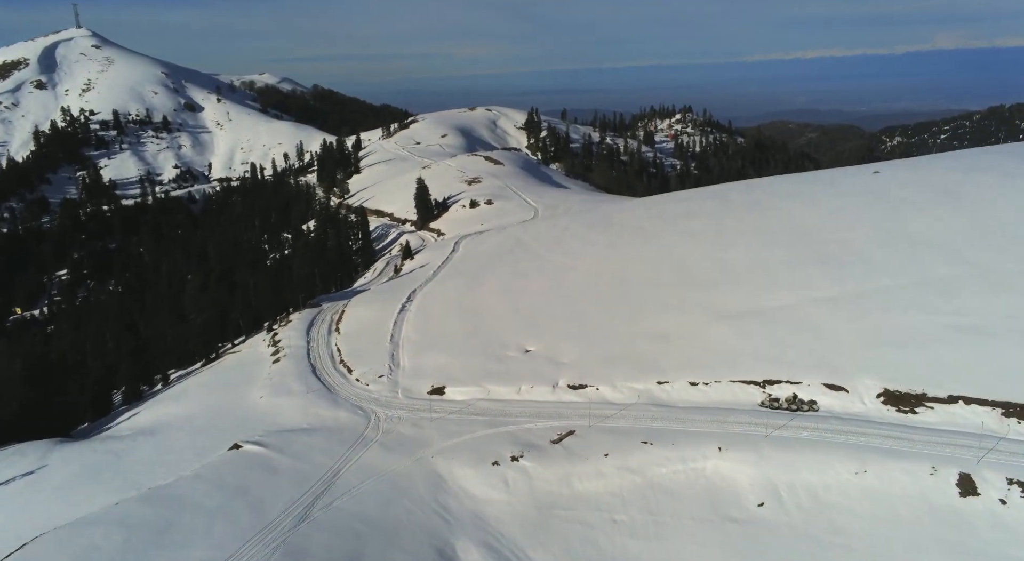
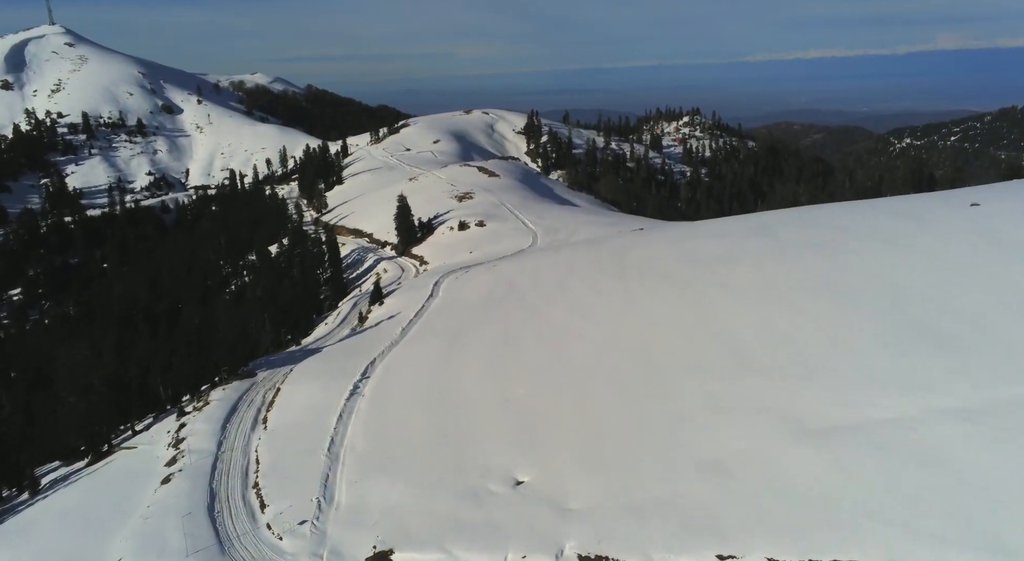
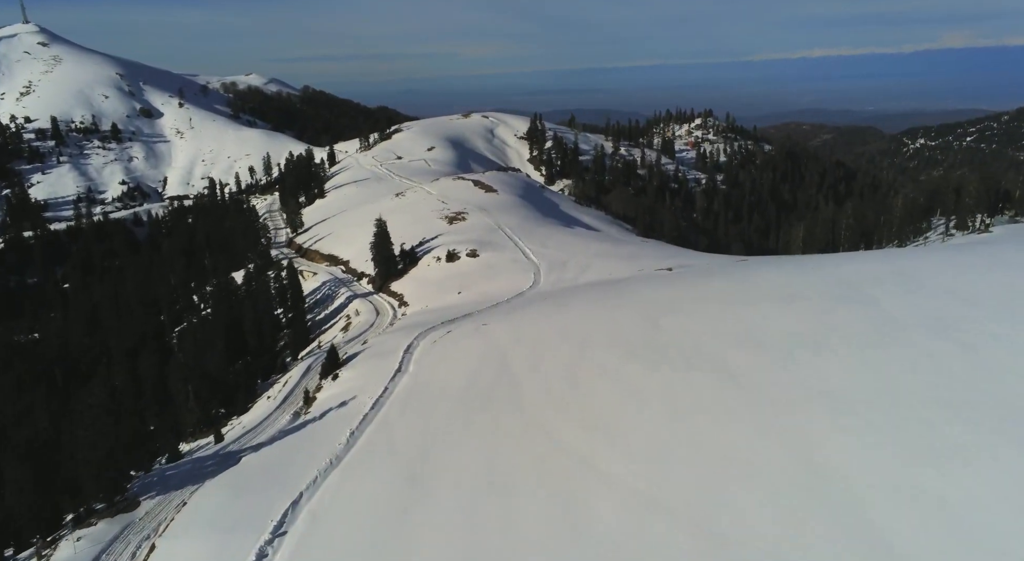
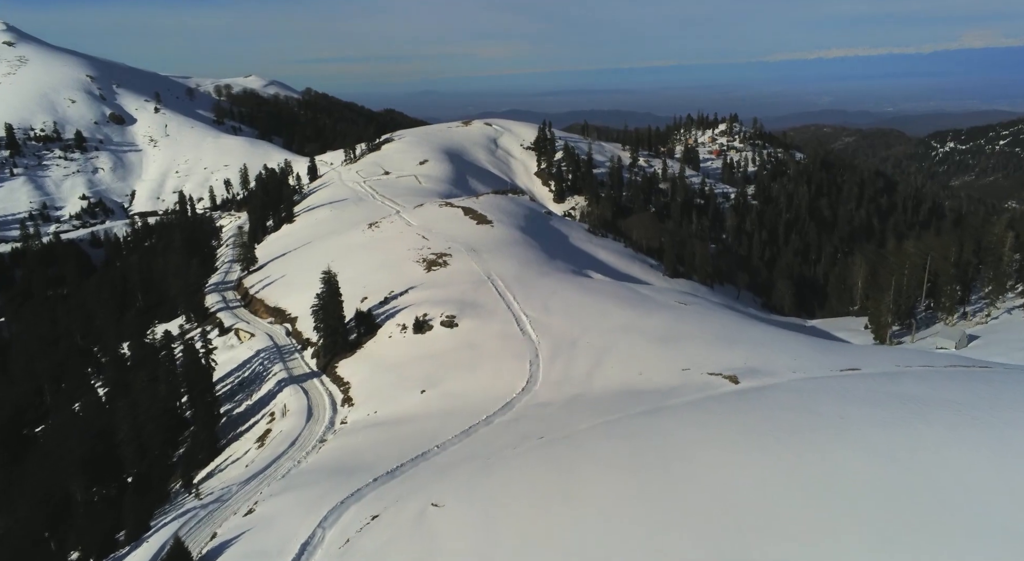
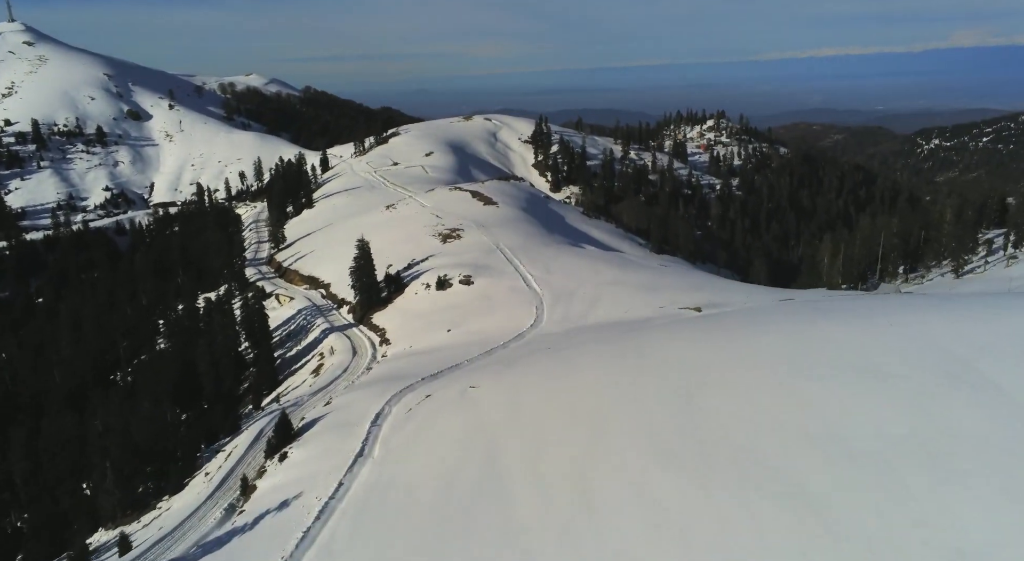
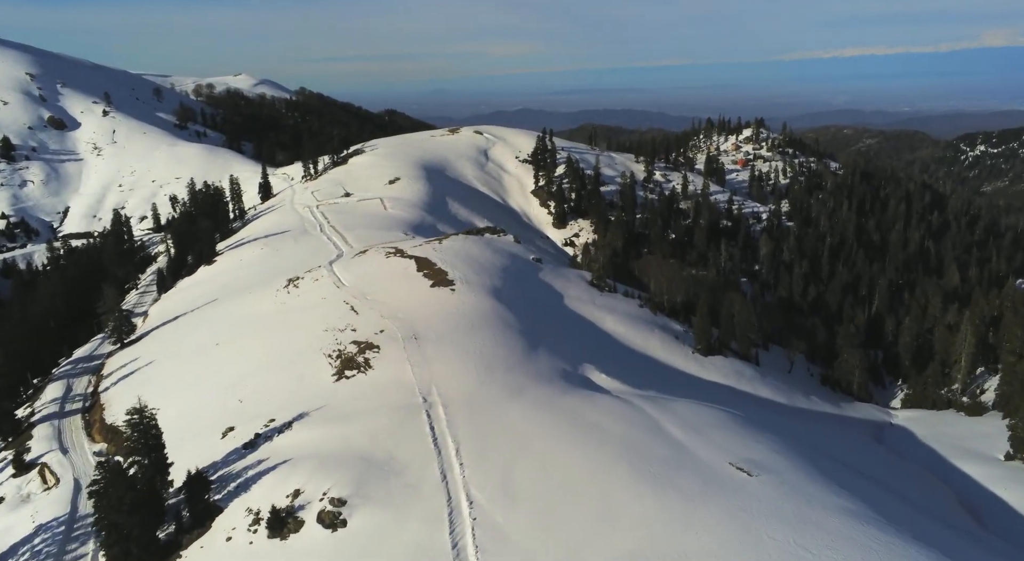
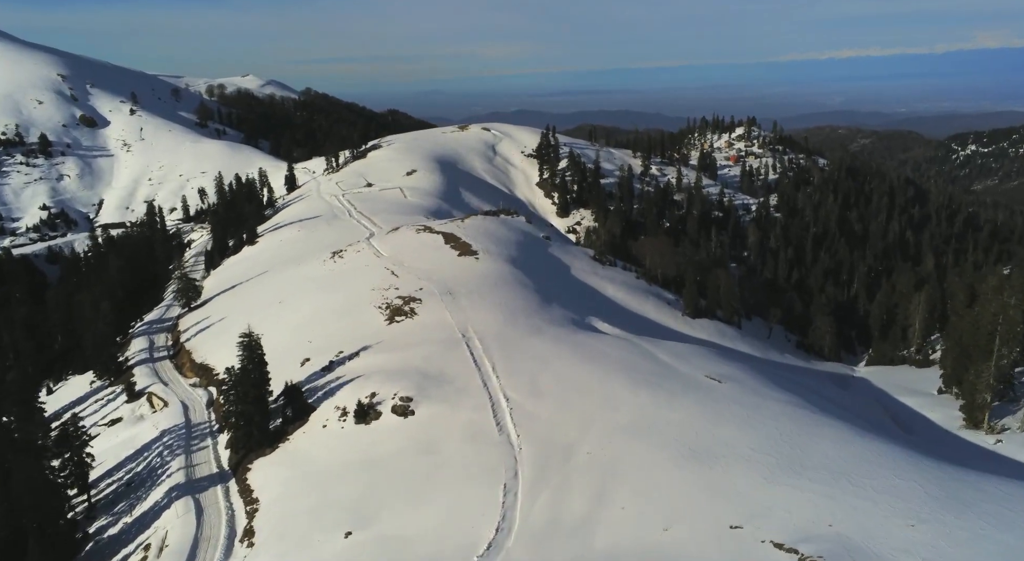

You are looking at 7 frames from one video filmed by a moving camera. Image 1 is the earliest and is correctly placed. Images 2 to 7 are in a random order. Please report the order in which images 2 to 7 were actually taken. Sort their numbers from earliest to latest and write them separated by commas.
2, 3, 5, 4, 7, 6
